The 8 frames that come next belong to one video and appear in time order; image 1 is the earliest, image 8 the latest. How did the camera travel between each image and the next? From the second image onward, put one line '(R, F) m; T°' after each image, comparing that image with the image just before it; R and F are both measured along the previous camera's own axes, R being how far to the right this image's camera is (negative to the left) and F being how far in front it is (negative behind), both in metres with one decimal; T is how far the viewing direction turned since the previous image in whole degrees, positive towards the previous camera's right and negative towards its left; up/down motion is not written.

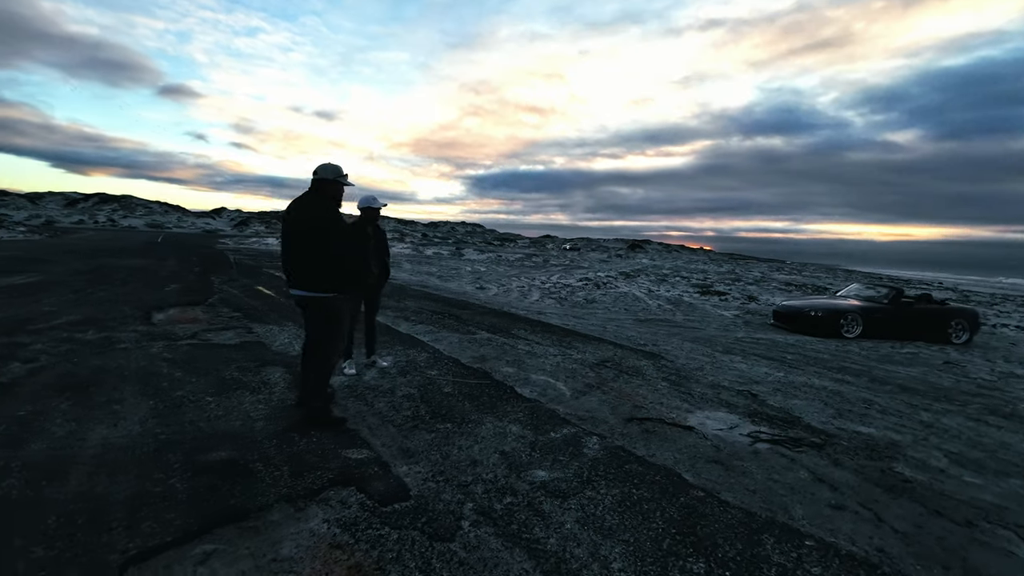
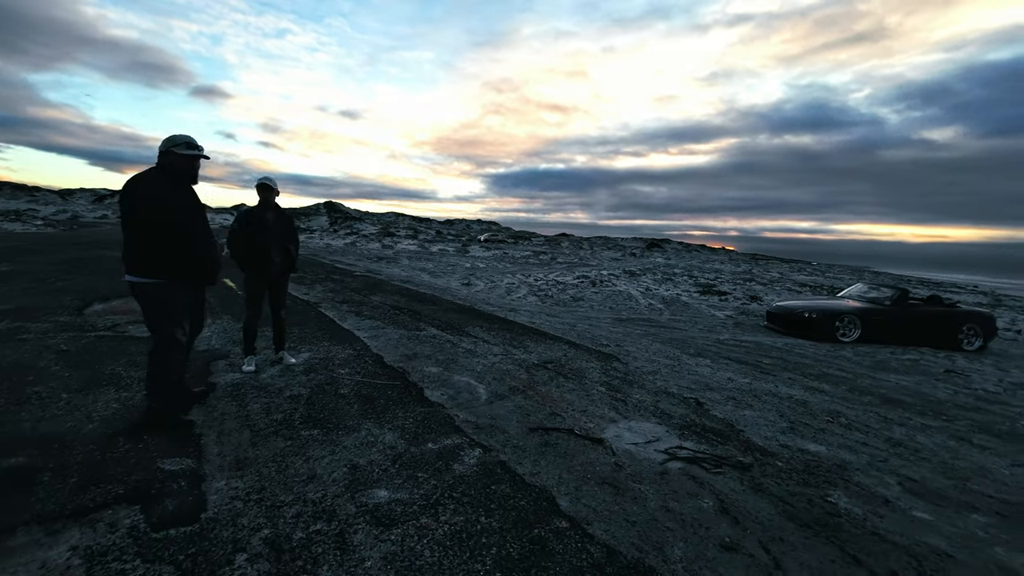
(+1.1, +0.5) m; -2°
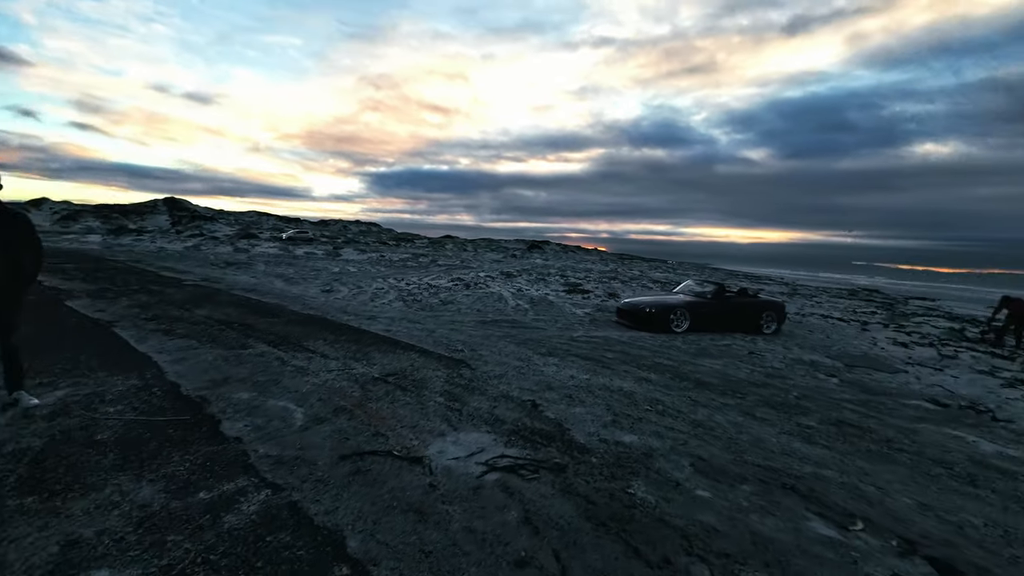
(+0.6, +0.1) m; +15°
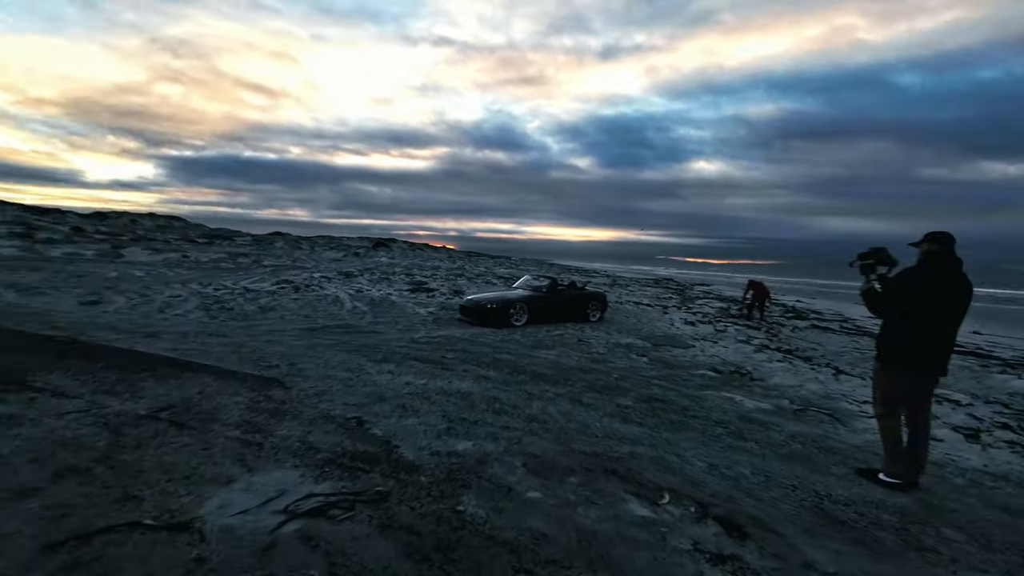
(+0.3, +0.3) m; +20°
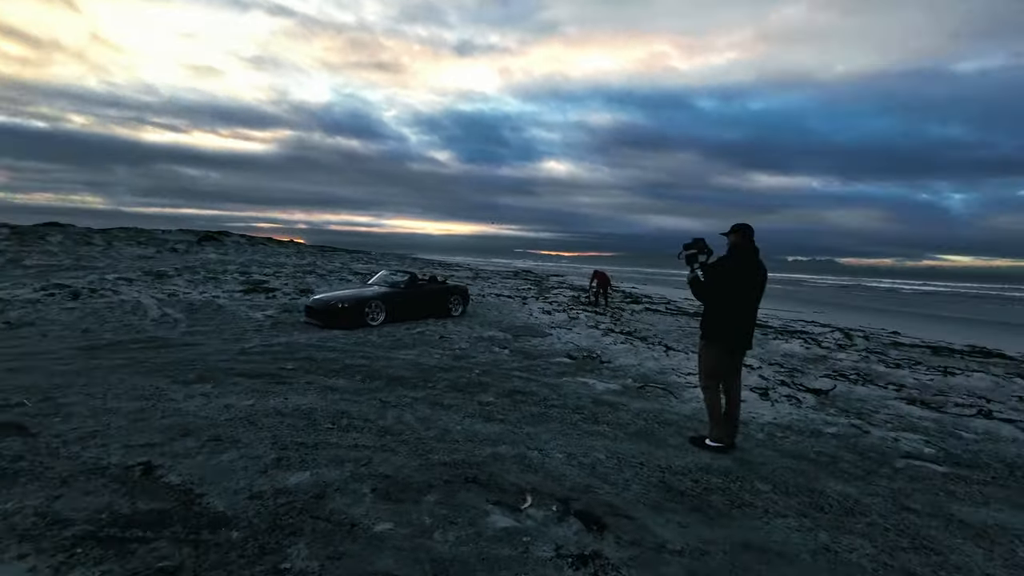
(+0.2, +0.3) m; +18°
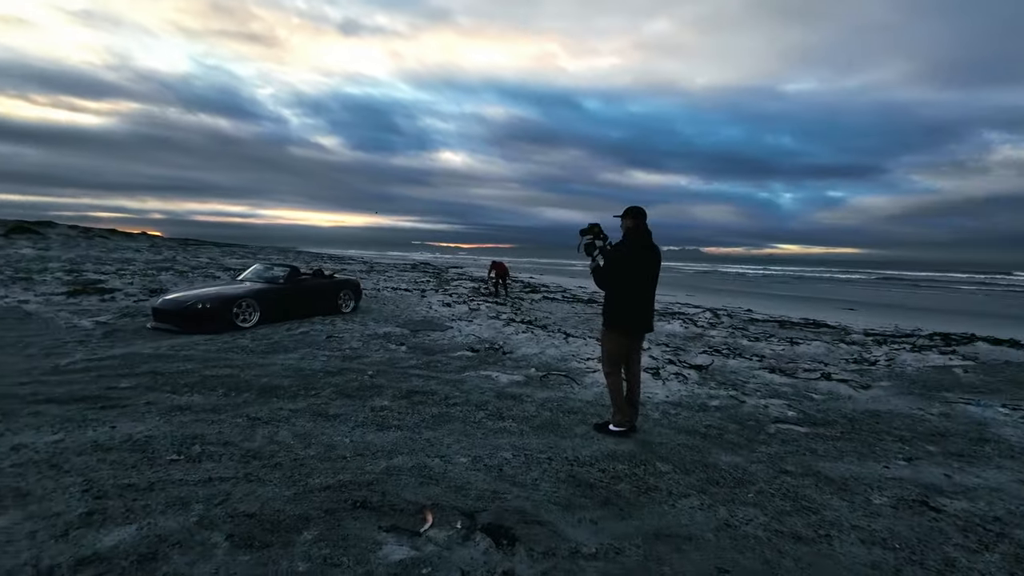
(+0.1, +0.4) m; +13°
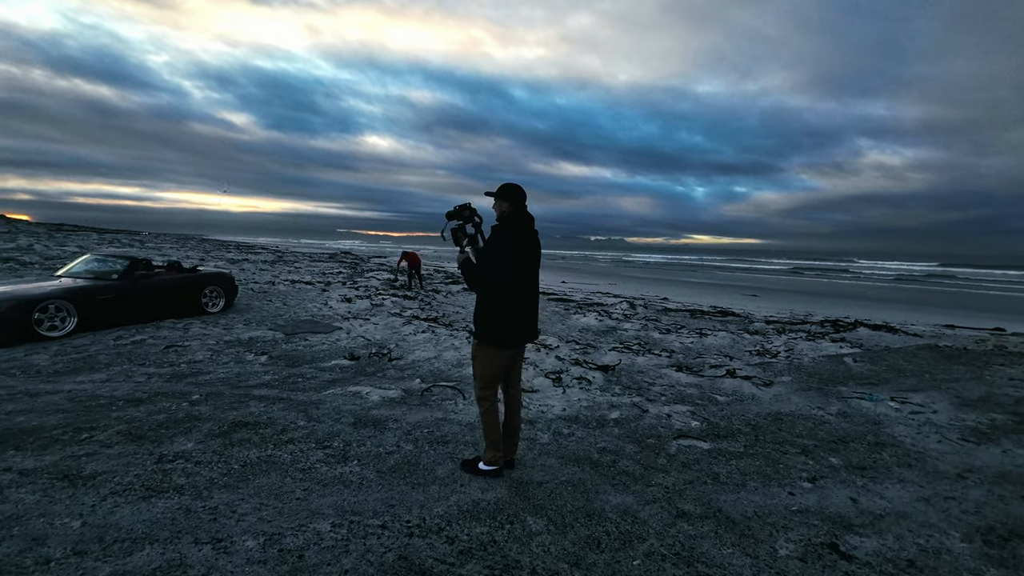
(+0.7, +0.9) m; +9°
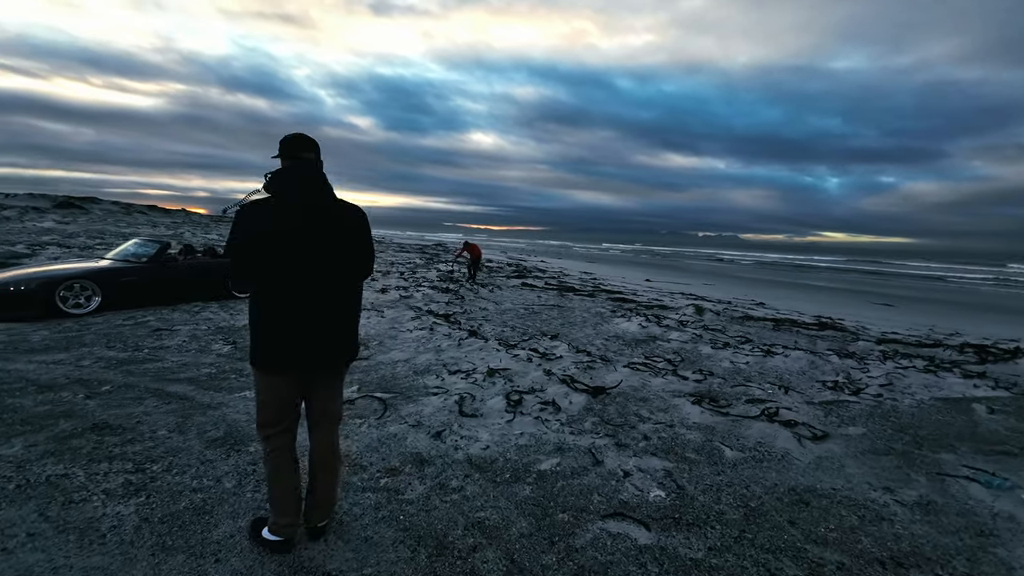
(+1.6, +1.4) m; -13°
